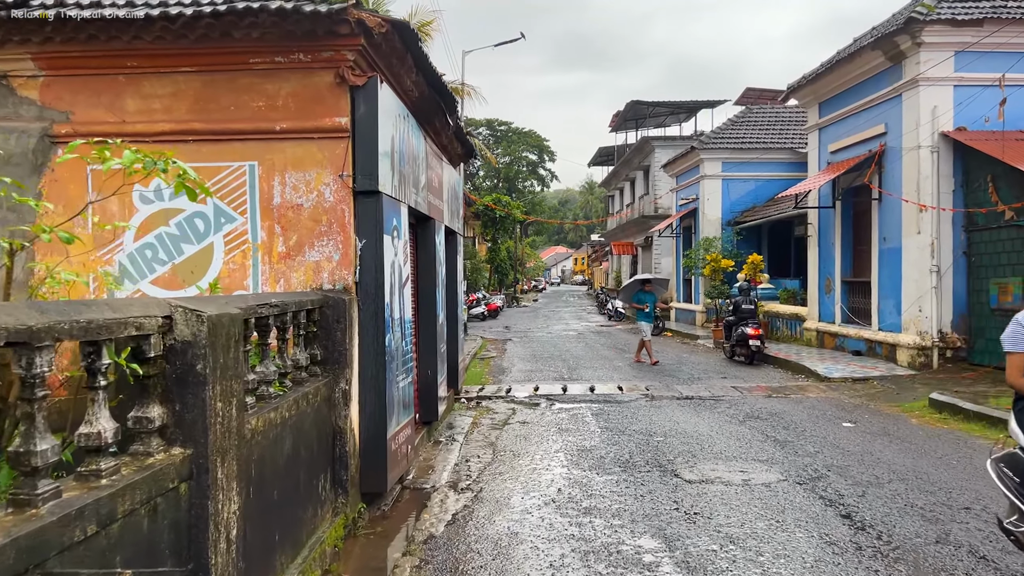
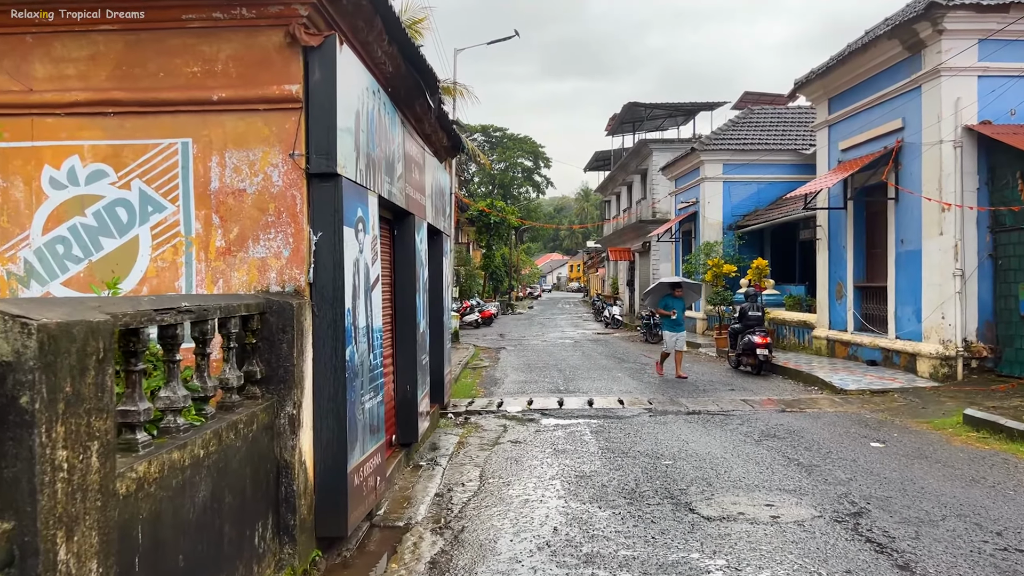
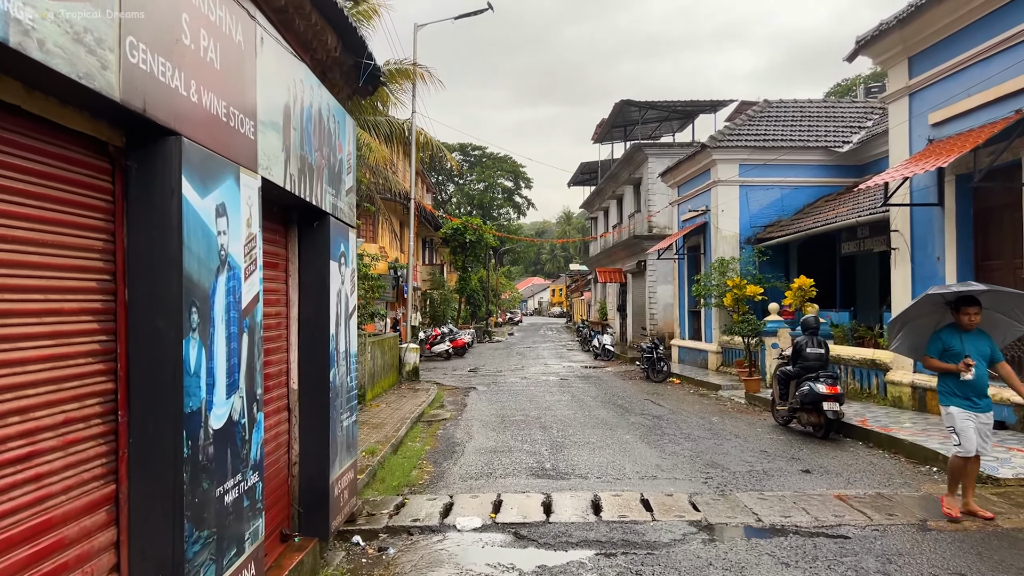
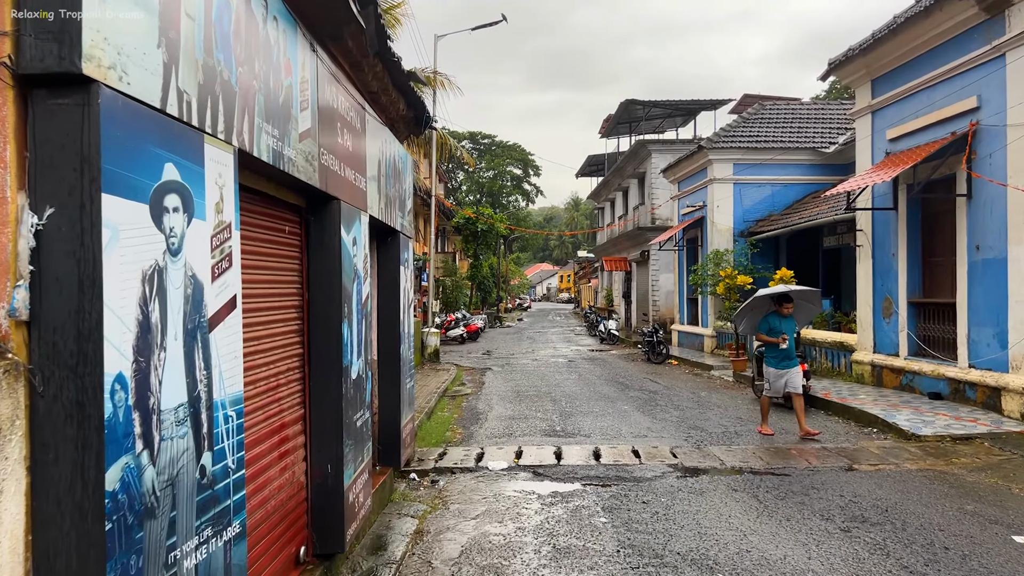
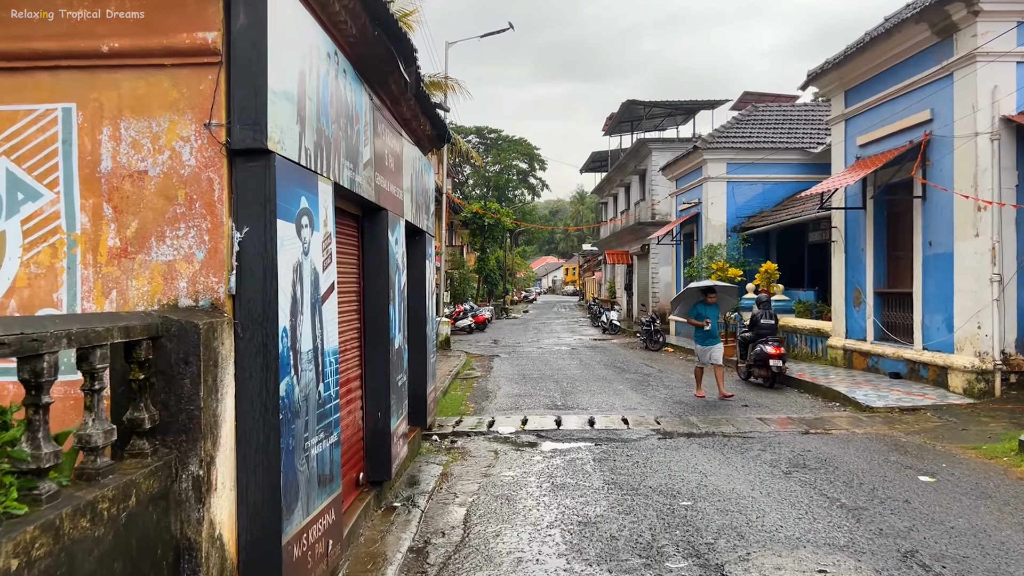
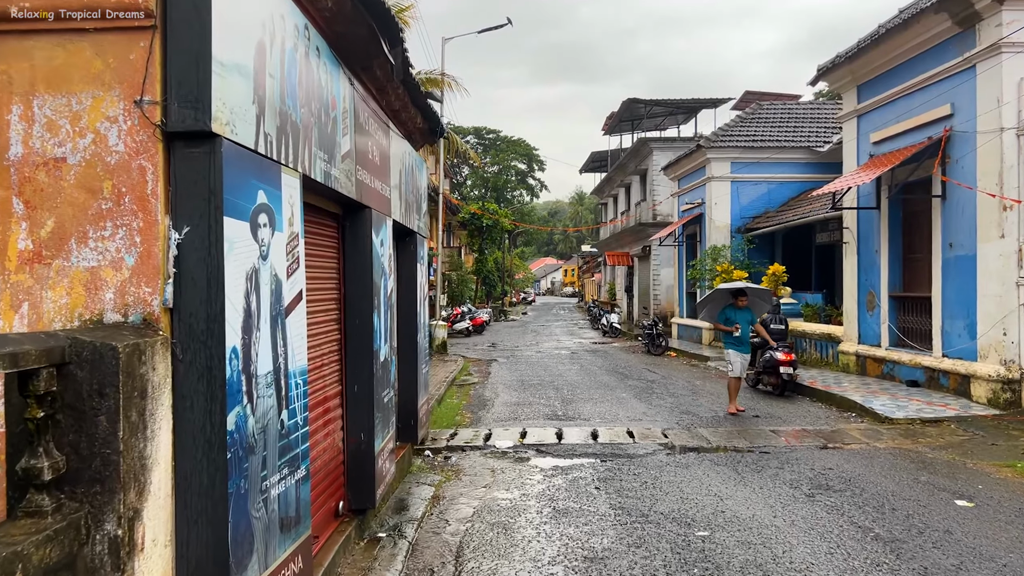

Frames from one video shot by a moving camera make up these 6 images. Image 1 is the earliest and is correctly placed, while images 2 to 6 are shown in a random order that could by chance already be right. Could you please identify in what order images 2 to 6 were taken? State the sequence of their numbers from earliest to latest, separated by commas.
2, 5, 6, 4, 3
